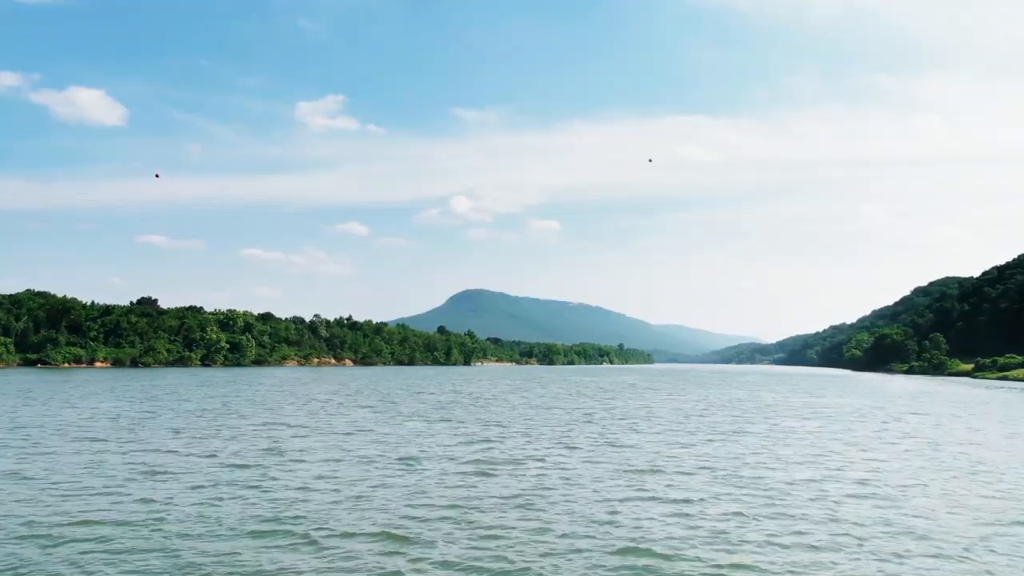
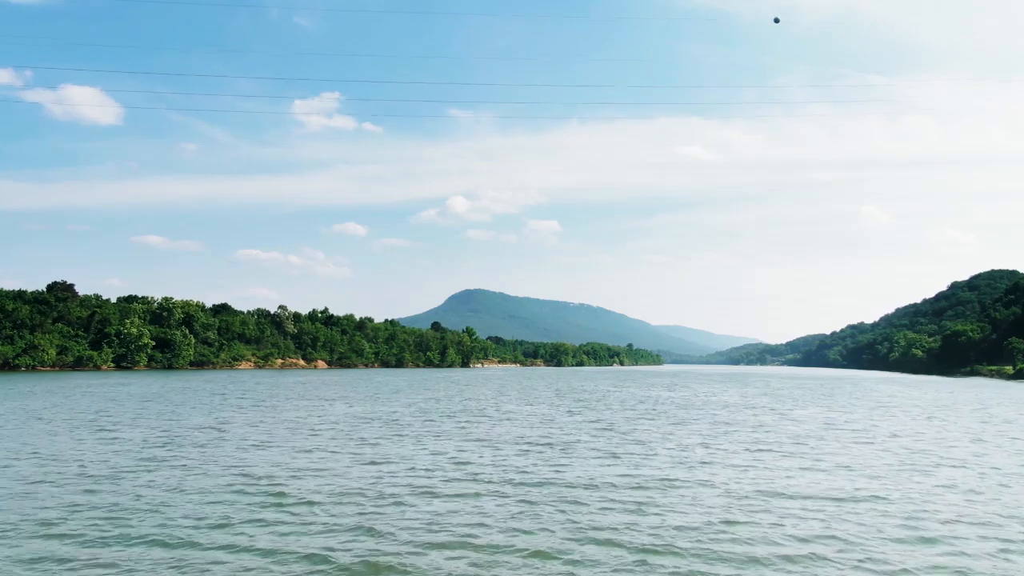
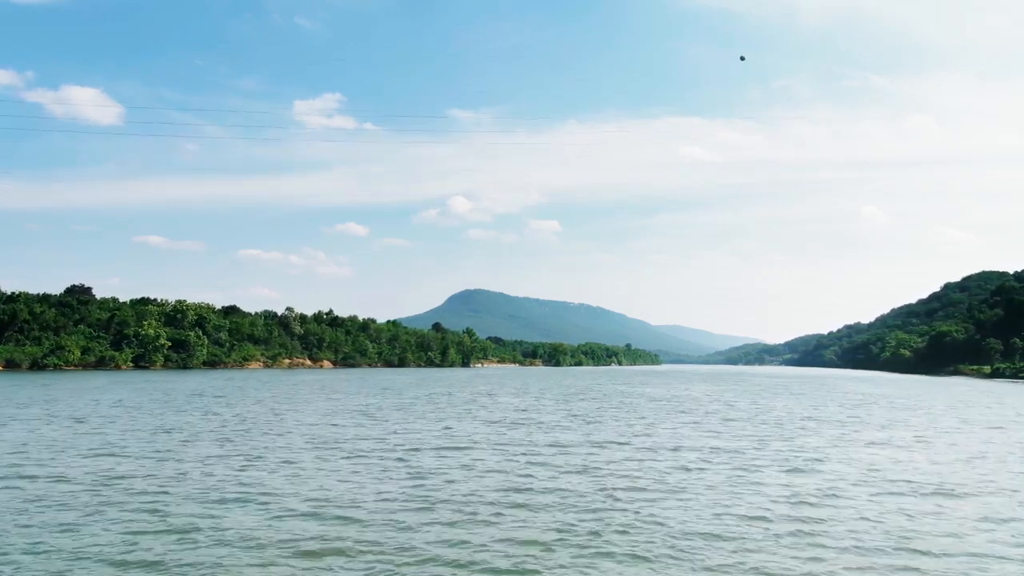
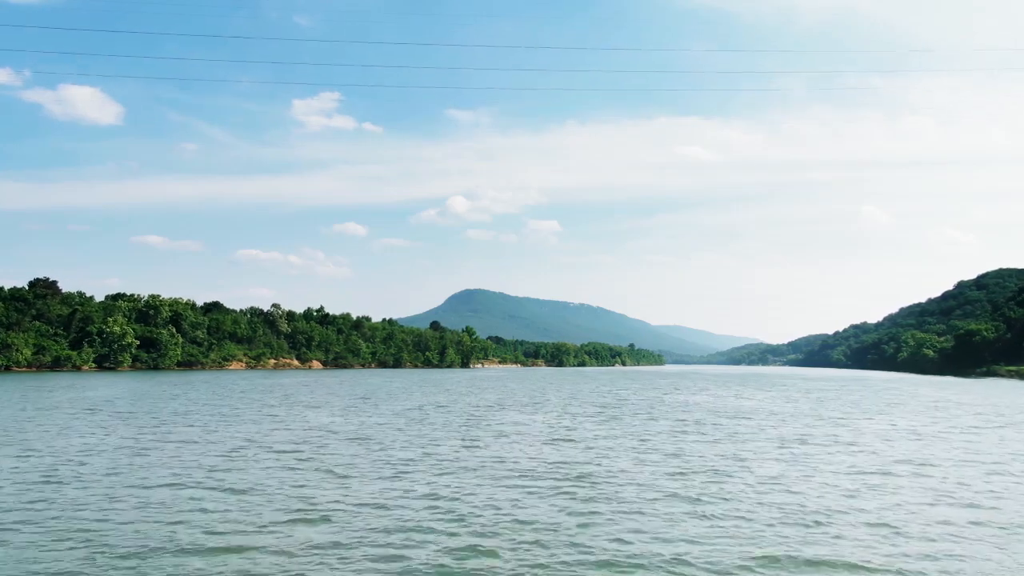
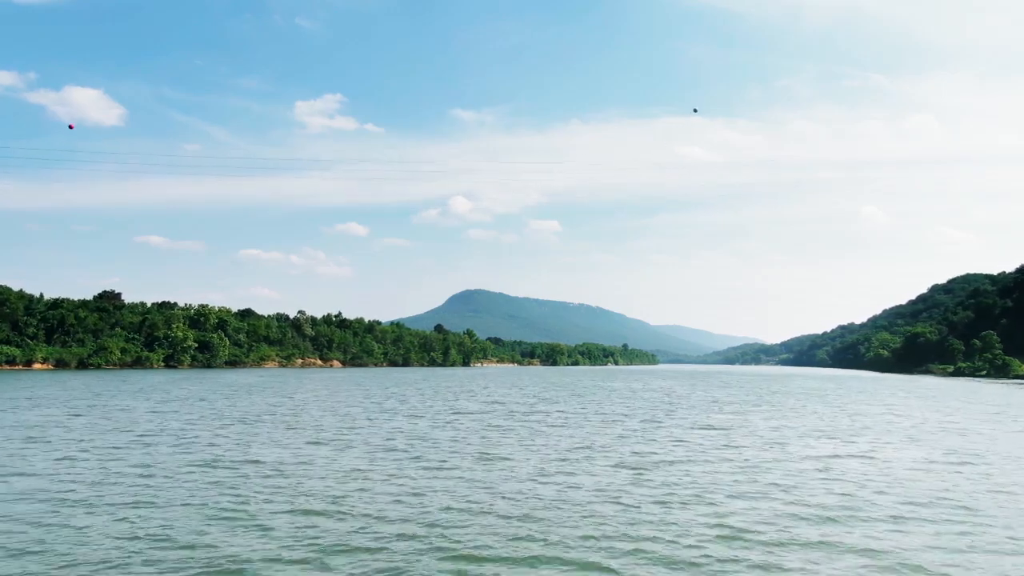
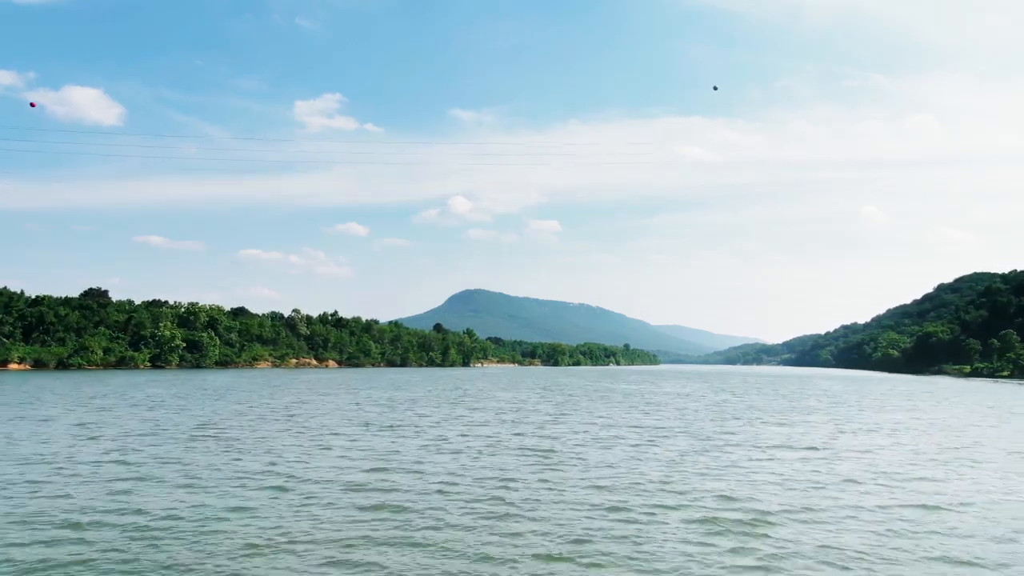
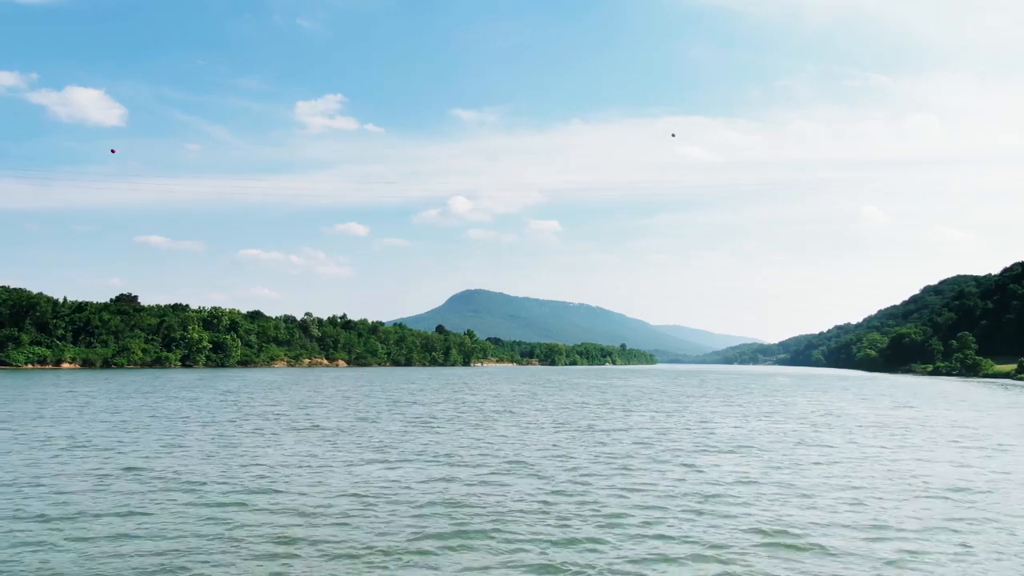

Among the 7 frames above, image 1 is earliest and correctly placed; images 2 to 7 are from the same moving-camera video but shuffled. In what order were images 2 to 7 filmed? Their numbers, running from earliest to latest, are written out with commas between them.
7, 5, 6, 3, 2, 4
